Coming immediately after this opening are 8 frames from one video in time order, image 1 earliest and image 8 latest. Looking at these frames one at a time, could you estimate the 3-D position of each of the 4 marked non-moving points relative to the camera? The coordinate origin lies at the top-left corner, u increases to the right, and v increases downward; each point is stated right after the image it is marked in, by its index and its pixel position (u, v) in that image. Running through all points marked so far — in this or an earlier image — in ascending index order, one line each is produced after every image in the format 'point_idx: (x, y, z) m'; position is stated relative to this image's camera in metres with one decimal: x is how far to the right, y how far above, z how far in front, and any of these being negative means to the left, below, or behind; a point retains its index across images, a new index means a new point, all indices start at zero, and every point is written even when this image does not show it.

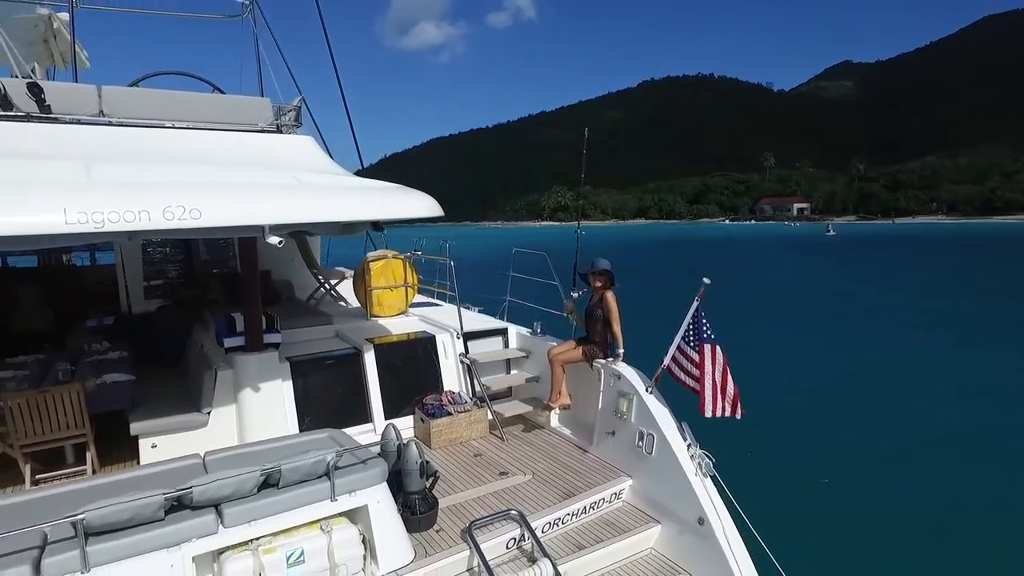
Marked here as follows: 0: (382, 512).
0: (-0.7, -1.2, +3.2) m
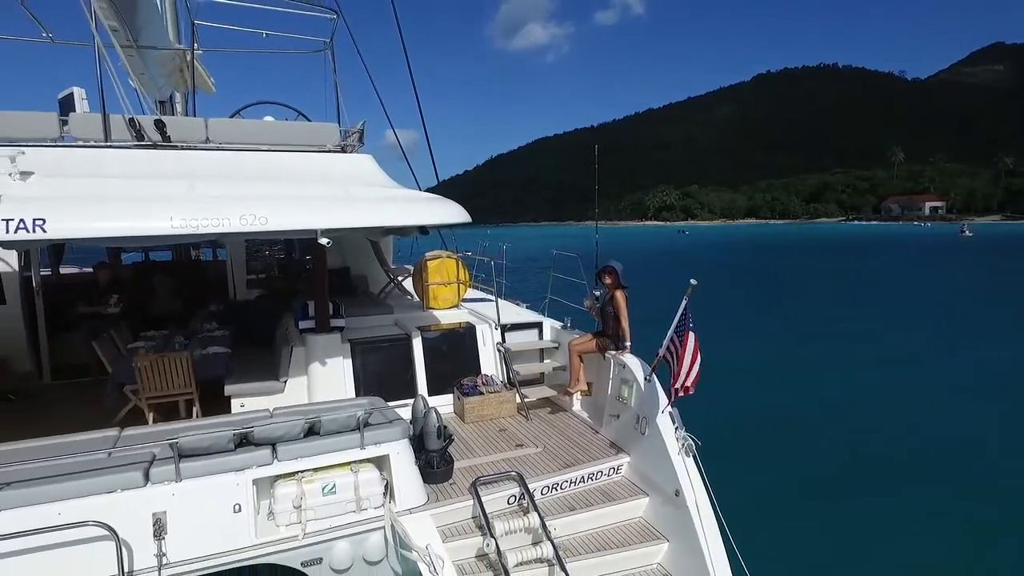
0: (-0.7, -1.1, +4.0) m
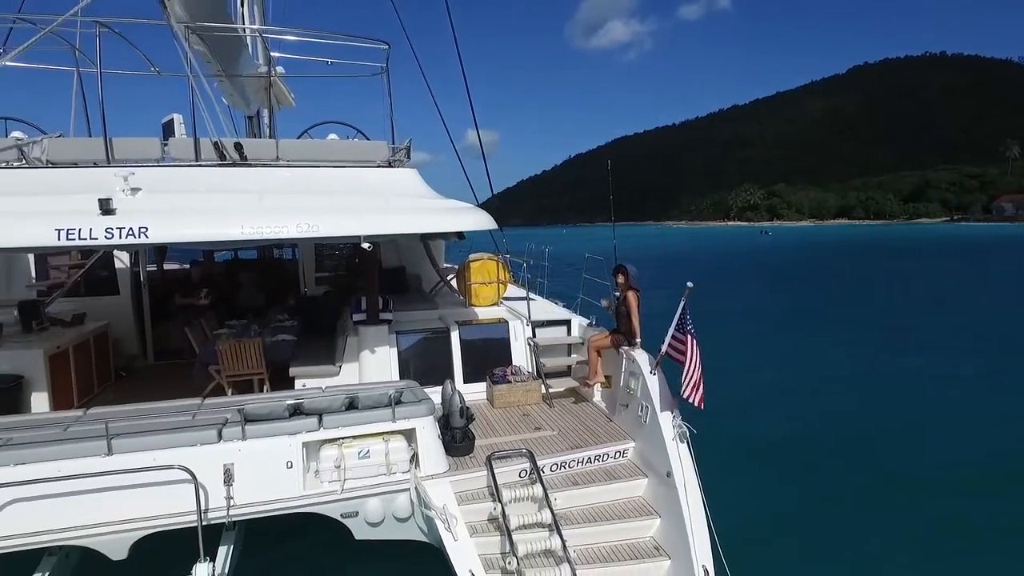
0: (-0.7, -1.1, +4.7) m
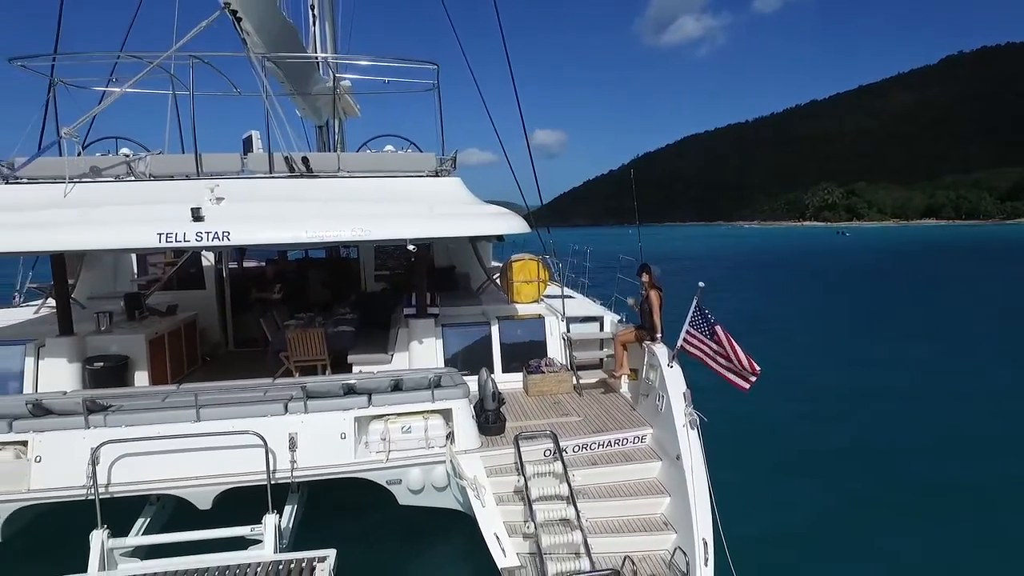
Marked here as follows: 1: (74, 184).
0: (-0.5, -1.1, +5.3) m
1: (-4.3, +1.0, +6.1) m
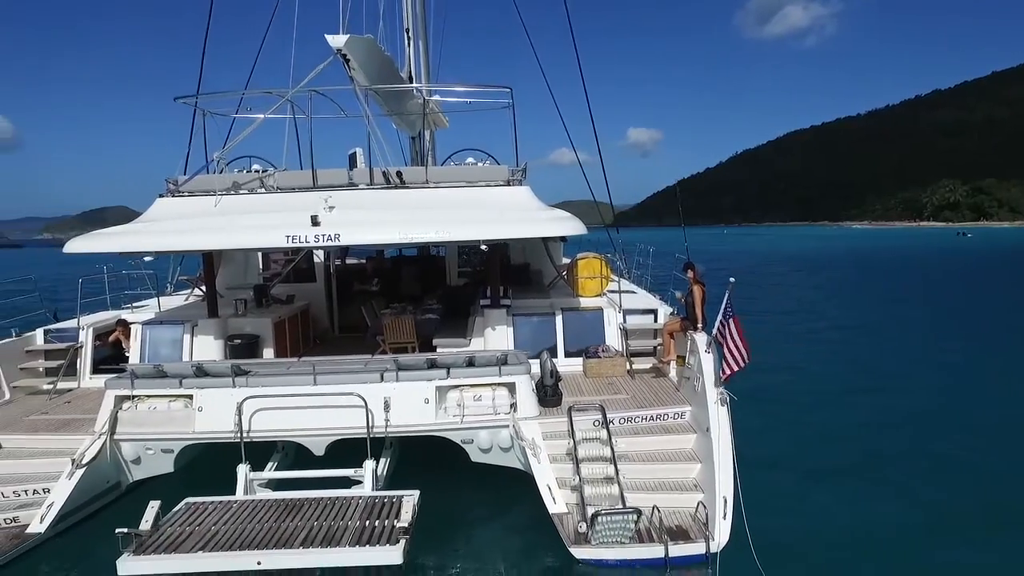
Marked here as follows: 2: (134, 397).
0: (+0.1, -1.0, +6.3) m
1: (-3.6, +1.1, +7.7) m
2: (-3.9, -1.1, +6.3) m
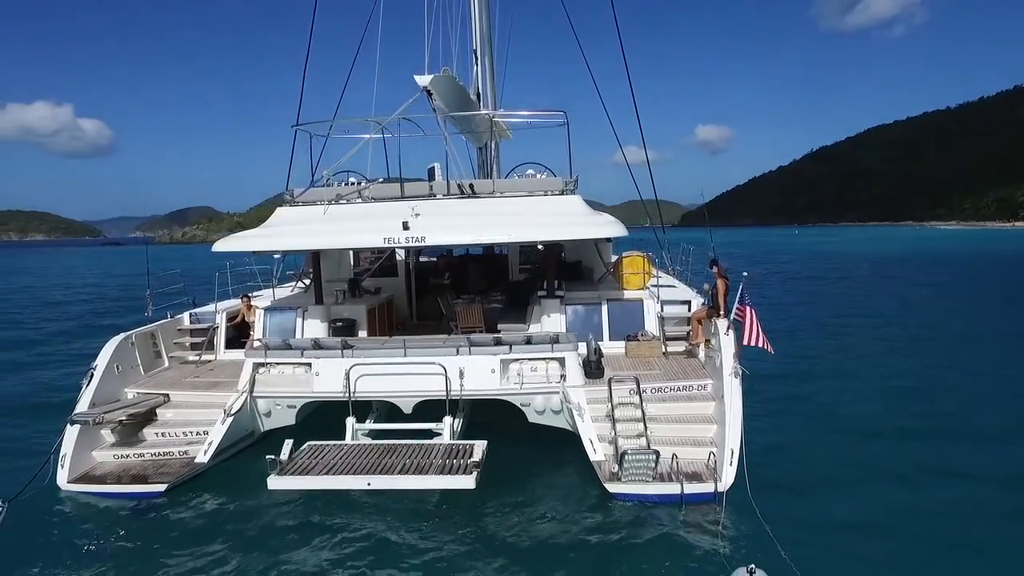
0: (+0.7, -0.9, +7.7) m
1: (-2.8, +1.3, +9.4) m
2: (-3.2, -1.0, +8.1) m
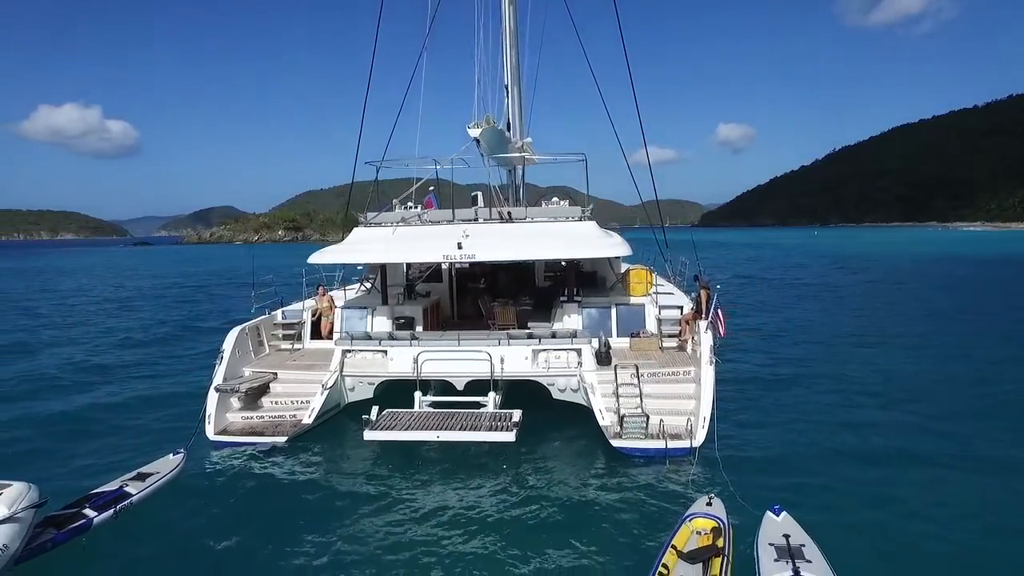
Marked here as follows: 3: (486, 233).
0: (+1.2, -1.0, +10.1) m
1: (-2.2, +1.2, +11.9) m
2: (-2.7, -1.1, +10.6) m
3: (-0.5, +1.0, +11.3) m
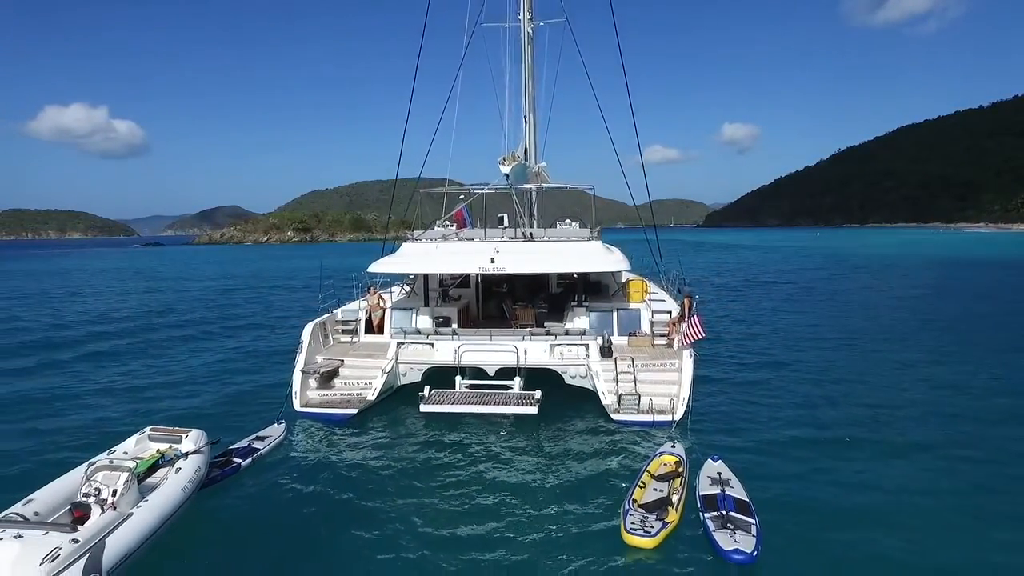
0: (+1.6, -1.2, +12.7) m
1: (-1.8, +1.1, +14.5) m
2: (-2.3, -1.2, +13.2) m
3: (0.0, +0.9, +13.9) m
